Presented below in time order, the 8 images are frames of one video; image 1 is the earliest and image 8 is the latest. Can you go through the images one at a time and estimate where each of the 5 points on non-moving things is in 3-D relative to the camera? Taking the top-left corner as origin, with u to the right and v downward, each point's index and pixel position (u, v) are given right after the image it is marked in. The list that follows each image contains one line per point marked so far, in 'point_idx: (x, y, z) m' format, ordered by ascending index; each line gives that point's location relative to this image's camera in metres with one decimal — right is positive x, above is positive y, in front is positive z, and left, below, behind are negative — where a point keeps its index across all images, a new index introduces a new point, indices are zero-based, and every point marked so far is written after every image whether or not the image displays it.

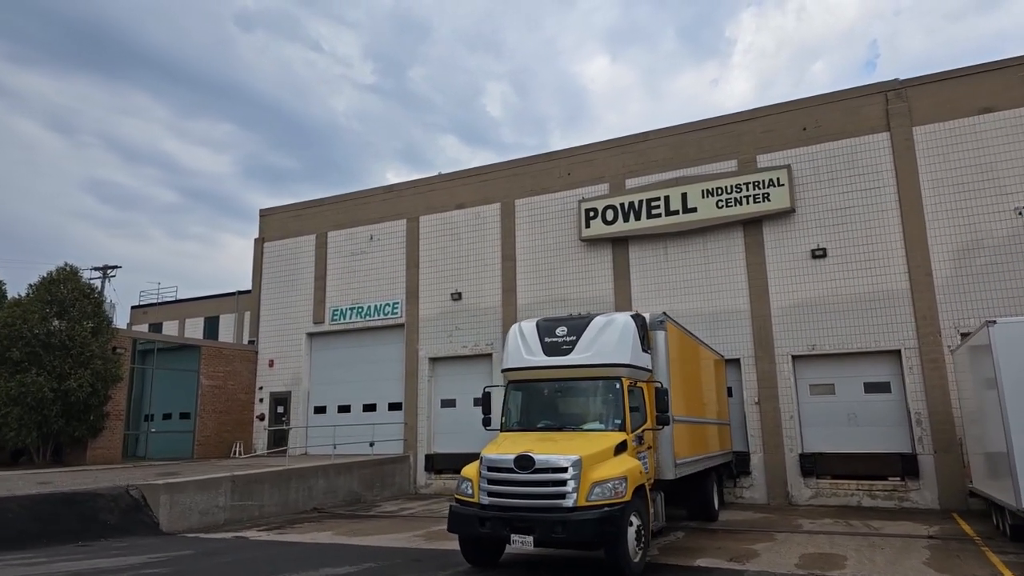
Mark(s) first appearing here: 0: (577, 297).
0: (+1.6, -0.2, +18.0) m
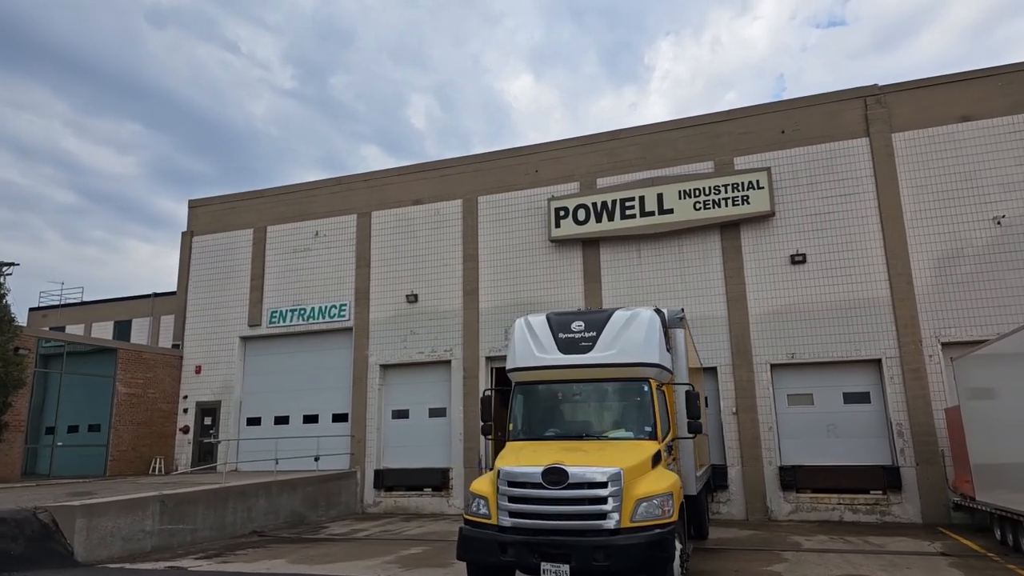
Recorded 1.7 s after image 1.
0: (+0.8, -0.3, +17.0) m
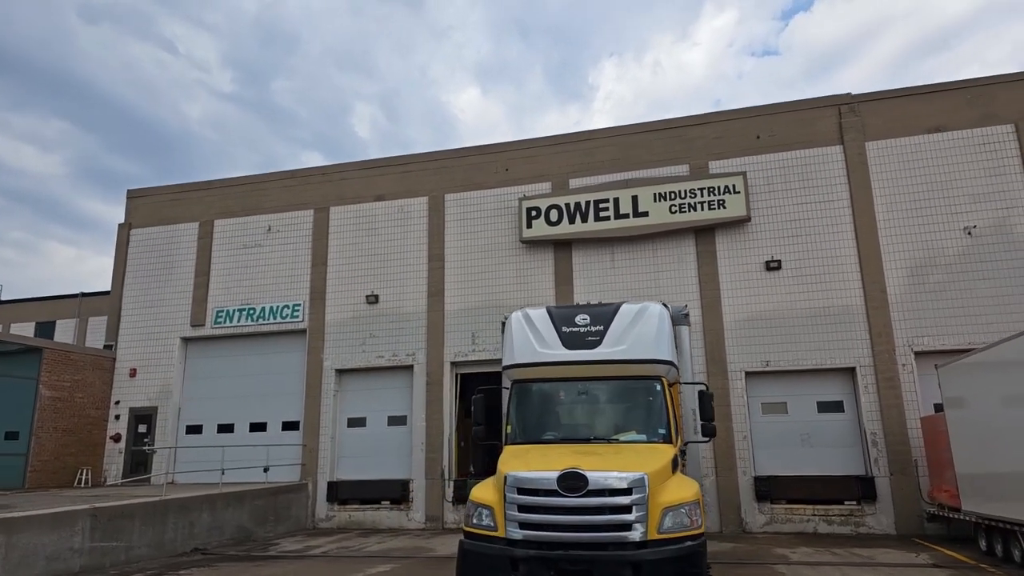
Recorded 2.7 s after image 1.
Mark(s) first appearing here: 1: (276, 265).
0: (0.0, -0.4, +16.3) m
1: (-6.0, +0.6, +18.2) m
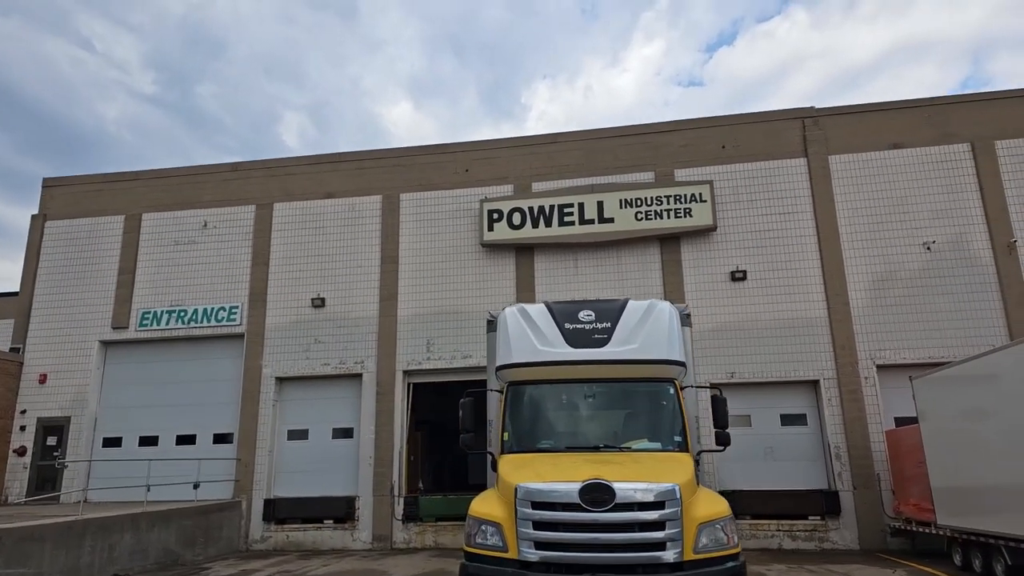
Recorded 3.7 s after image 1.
0: (-0.9, -0.5, +15.5) m
1: (-7.1, +0.6, +16.8) m
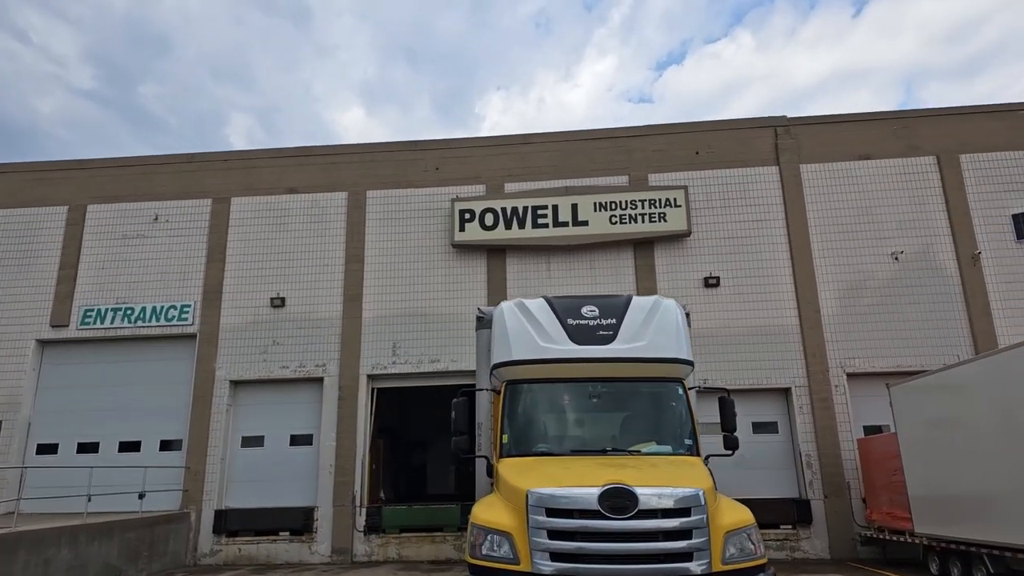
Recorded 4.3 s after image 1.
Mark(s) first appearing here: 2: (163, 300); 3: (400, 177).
0: (-1.5, -0.5, +14.9) m
1: (-7.8, +0.6, +15.9) m
2: (-7.6, -0.3, +15.6) m
3: (-2.5, +2.5, +15.9) m
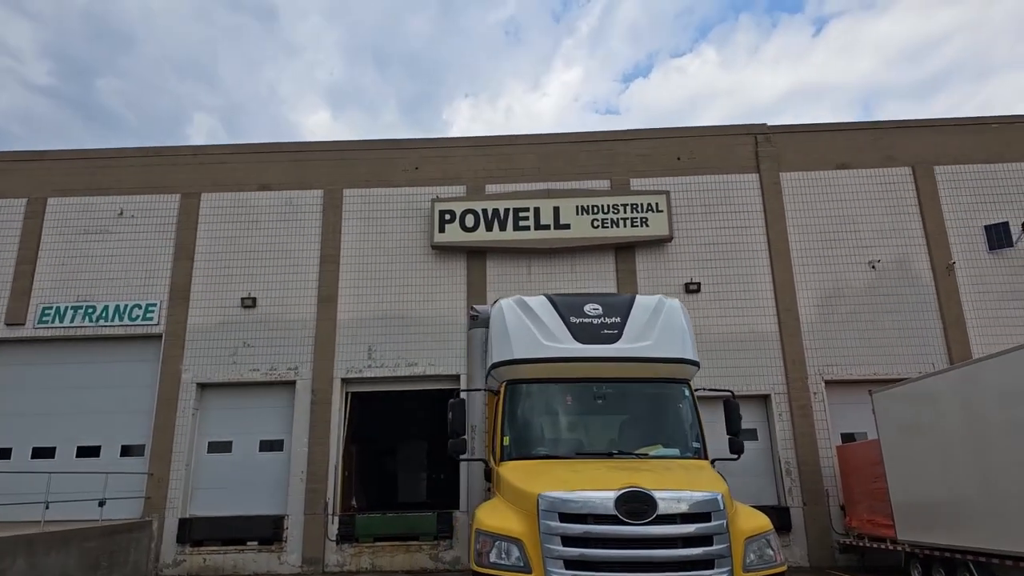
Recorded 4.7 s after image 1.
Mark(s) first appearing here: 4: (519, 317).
0: (-1.9, -0.6, +14.6) m
1: (-8.2, +0.7, +15.2) m
2: (-8.1, -0.2, +15.0) m
3: (-2.9, +2.4, +15.5) m
4: (0.0, -0.3, +6.3) m
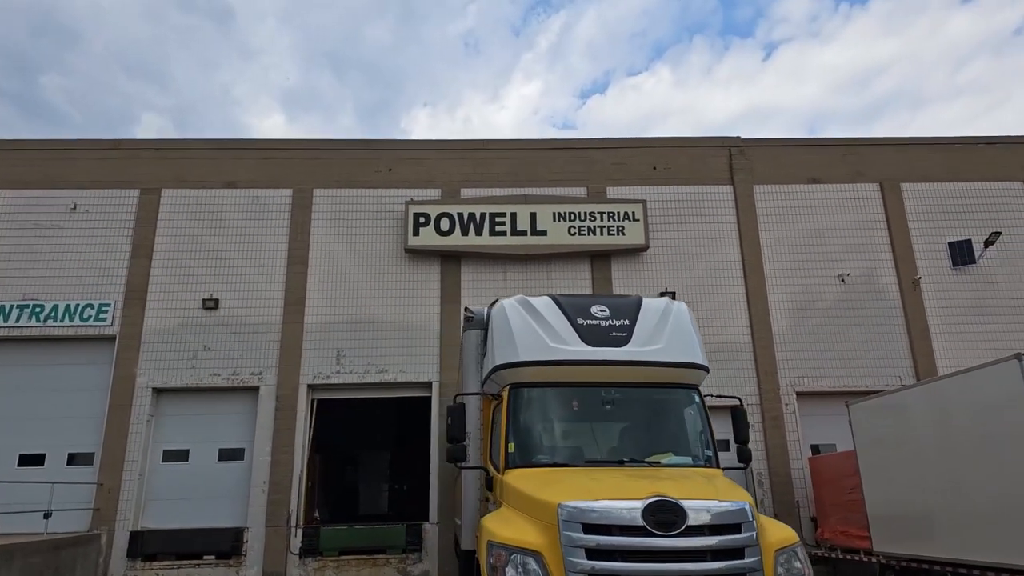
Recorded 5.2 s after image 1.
0: (-2.5, -0.6, +14.2) m
1: (-8.7, +0.7, +14.4) m
2: (-8.6, -0.2, +14.1) m
3: (-3.4, +2.3, +15.1) m
4: (+0.1, -0.3, +6.0) m
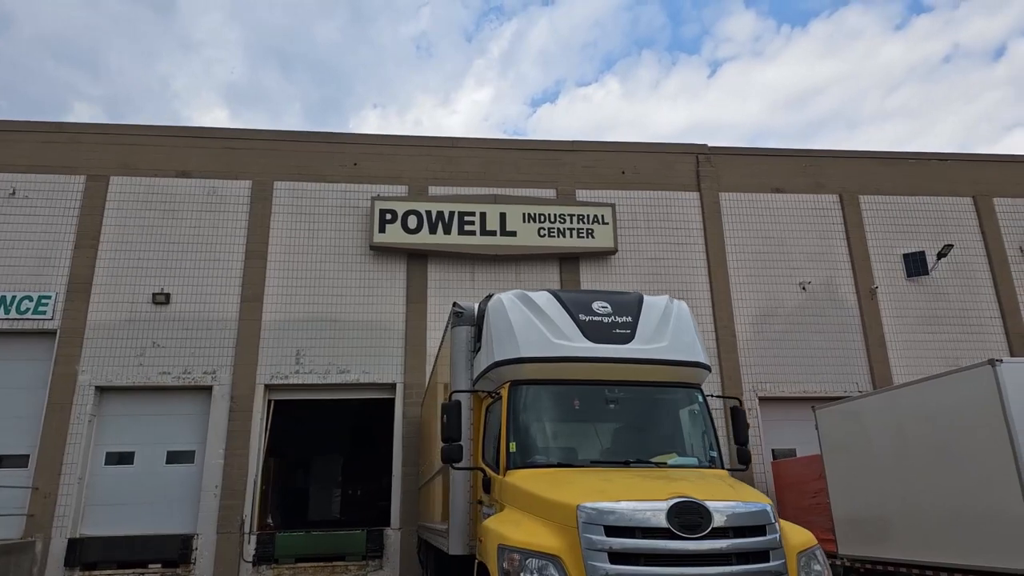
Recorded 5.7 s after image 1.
0: (-3.1, -0.6, +13.7) m
1: (-9.4, +0.9, +13.5) m
2: (-9.2, 0.0, +13.2) m
3: (-4.1, +2.4, +14.5) m
4: (+0.1, -0.2, +5.8) m
